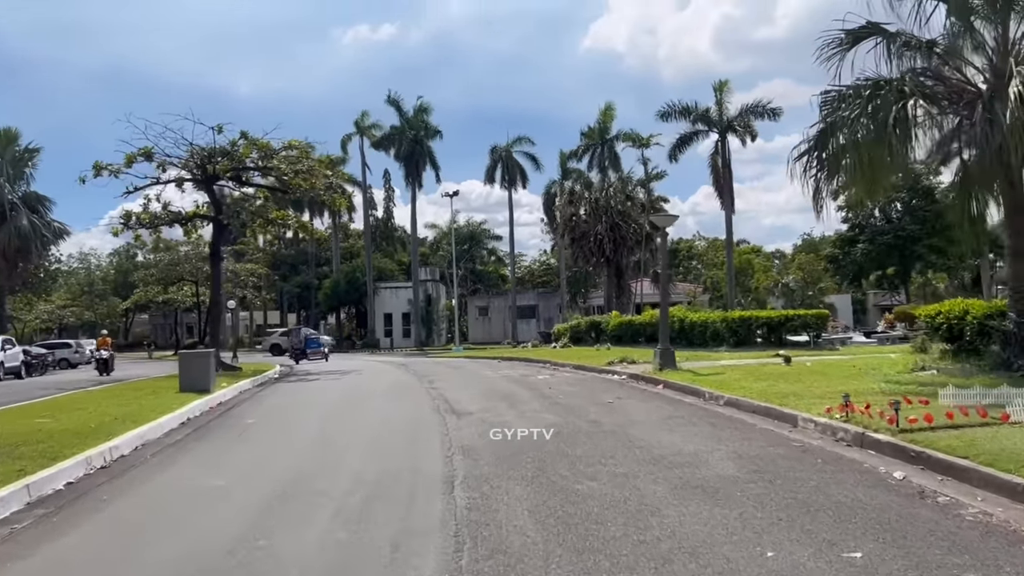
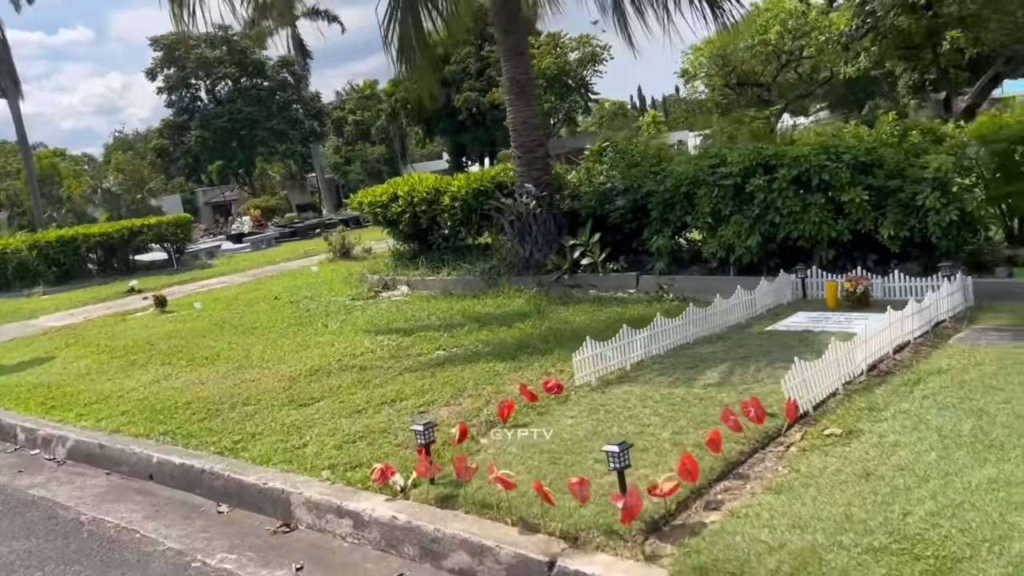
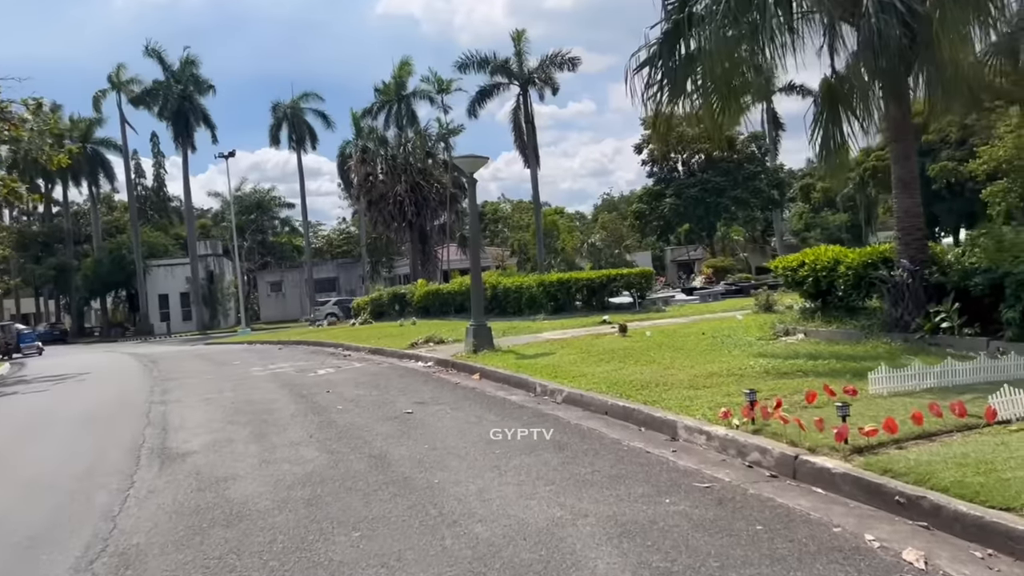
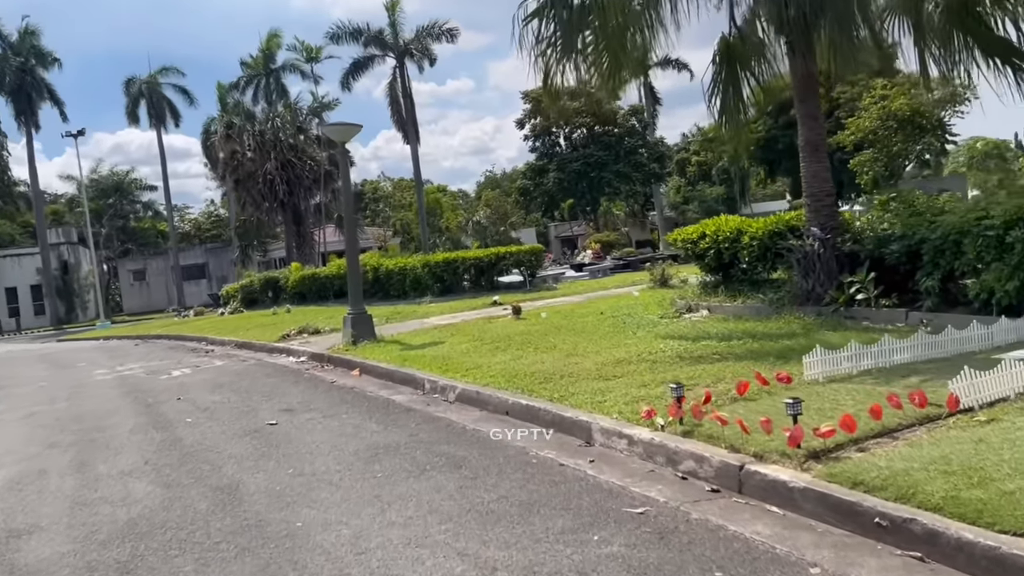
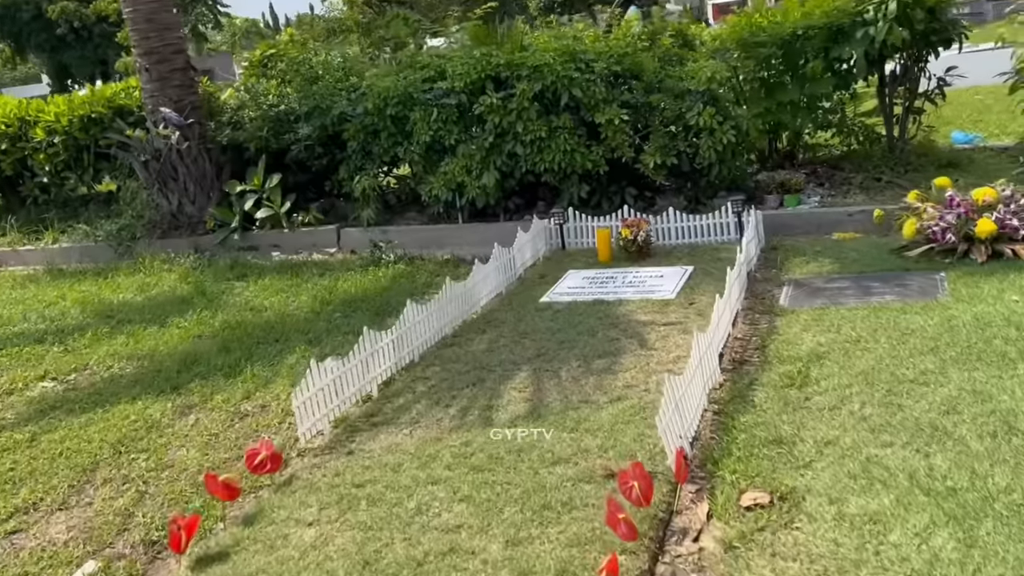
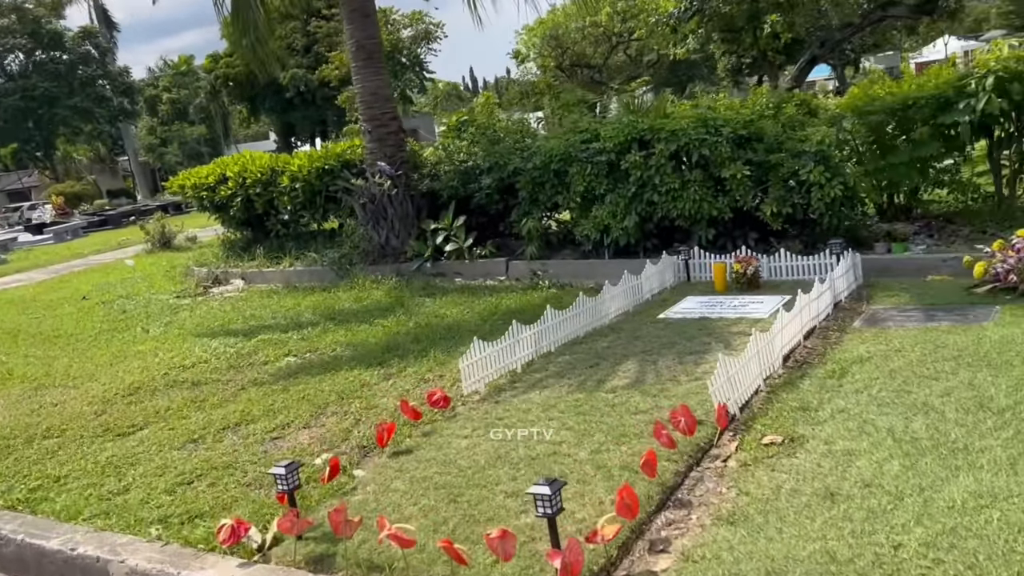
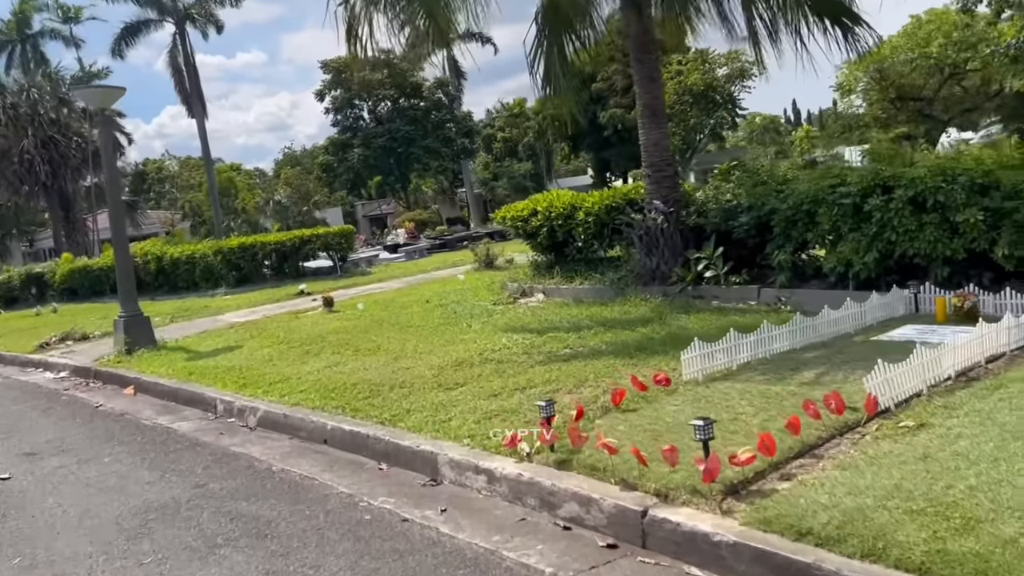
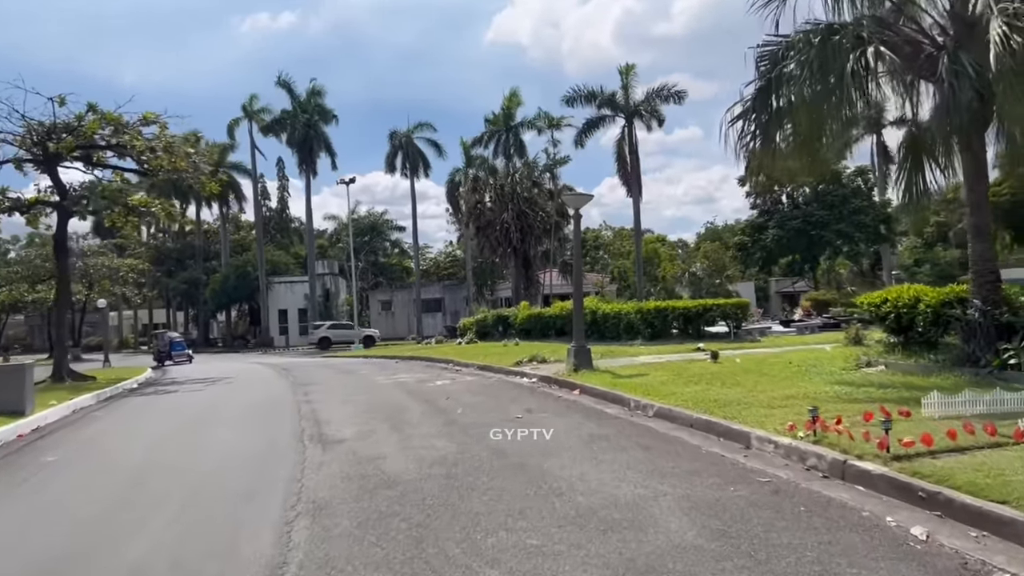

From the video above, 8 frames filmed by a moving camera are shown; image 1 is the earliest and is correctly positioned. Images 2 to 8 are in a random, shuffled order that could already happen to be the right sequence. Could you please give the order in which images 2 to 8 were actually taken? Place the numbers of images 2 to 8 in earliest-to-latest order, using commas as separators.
8, 3, 4, 7, 2, 6, 5
